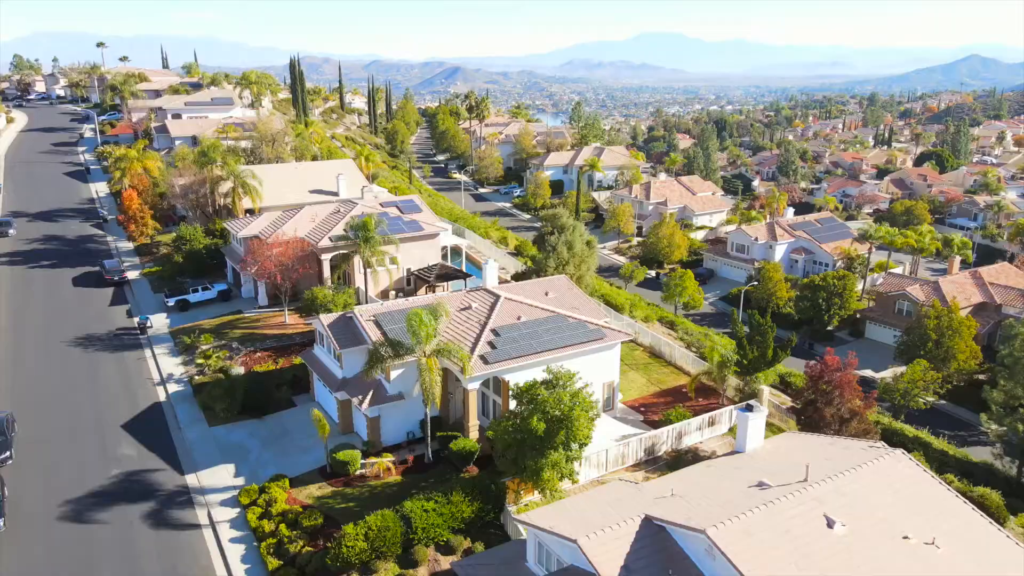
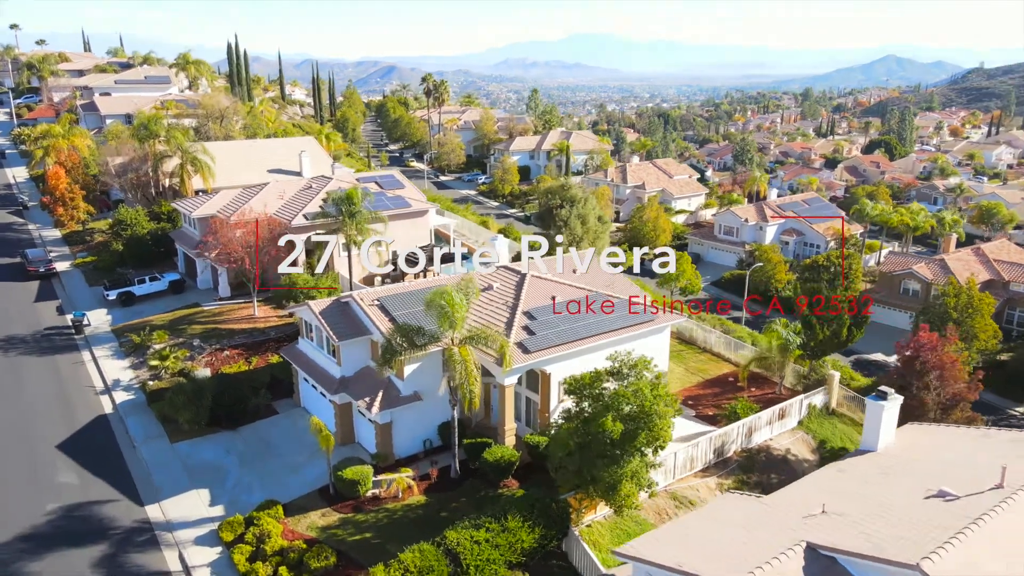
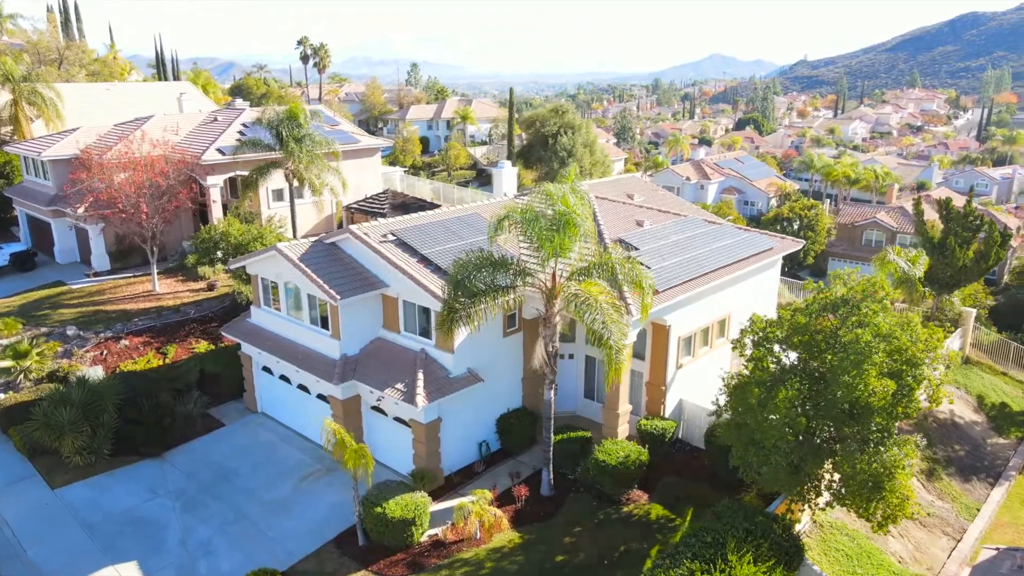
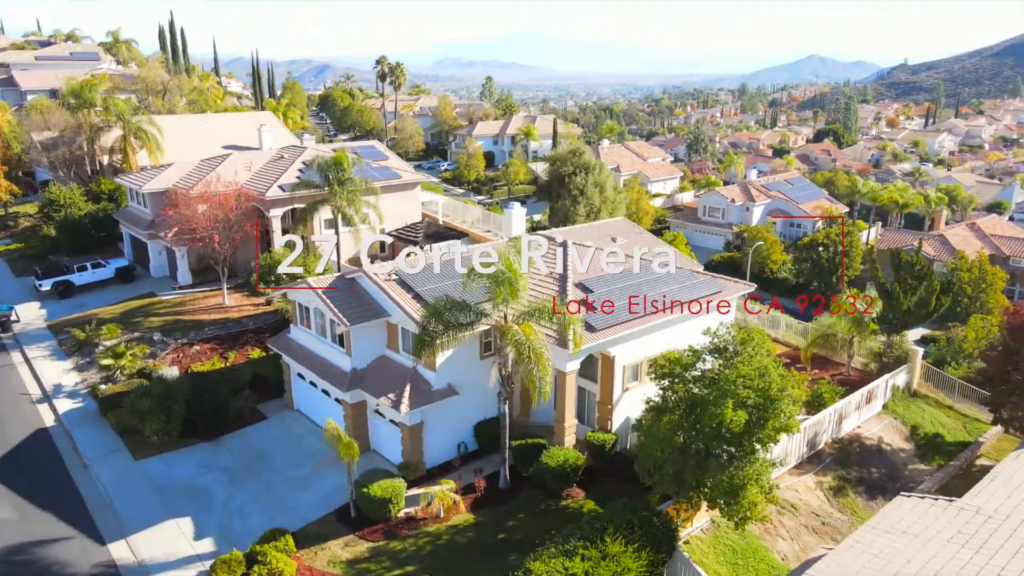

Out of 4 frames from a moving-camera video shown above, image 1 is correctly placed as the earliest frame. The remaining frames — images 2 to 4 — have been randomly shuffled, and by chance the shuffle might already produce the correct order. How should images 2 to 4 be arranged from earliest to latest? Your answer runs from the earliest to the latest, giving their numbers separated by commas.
2, 4, 3
